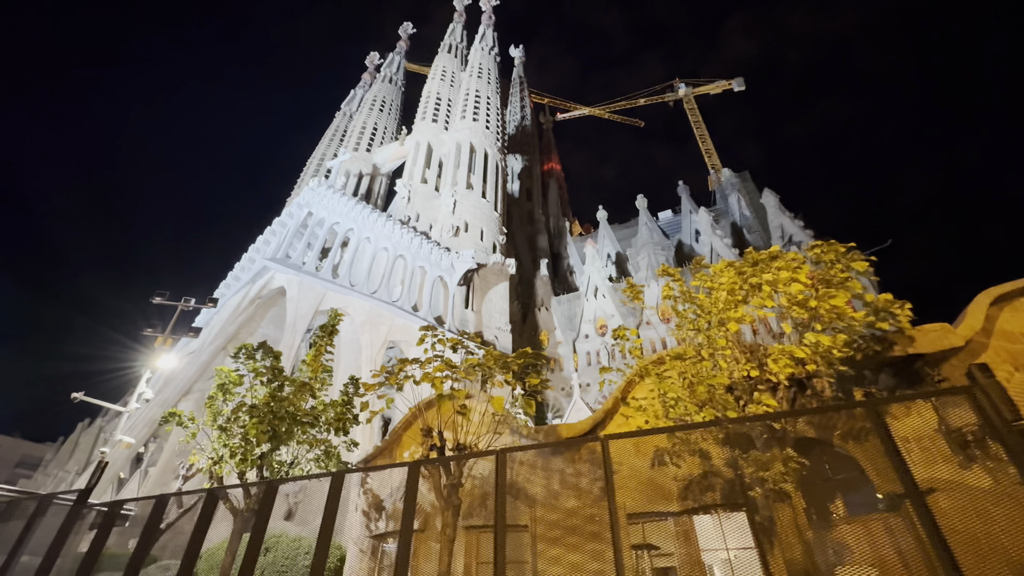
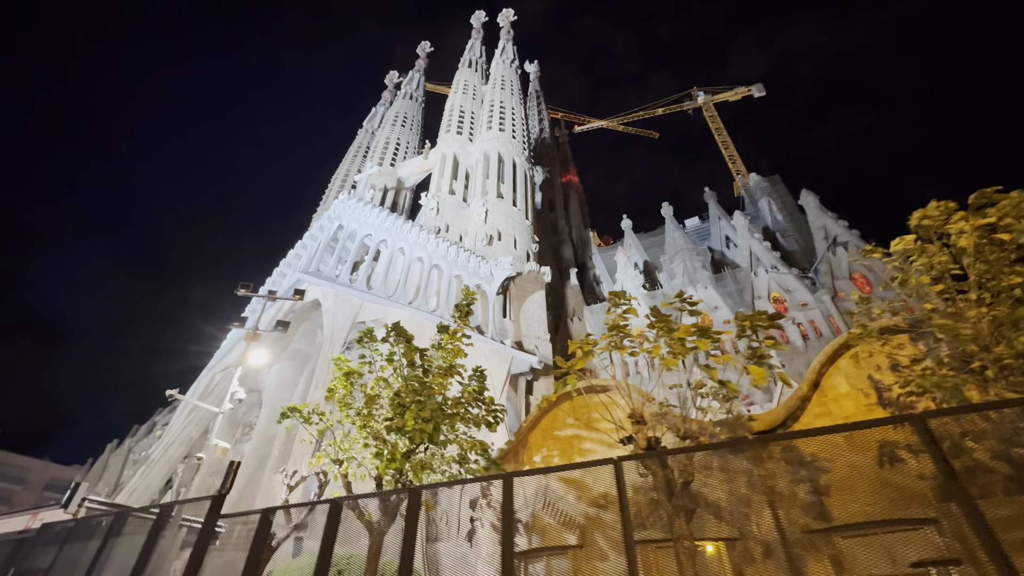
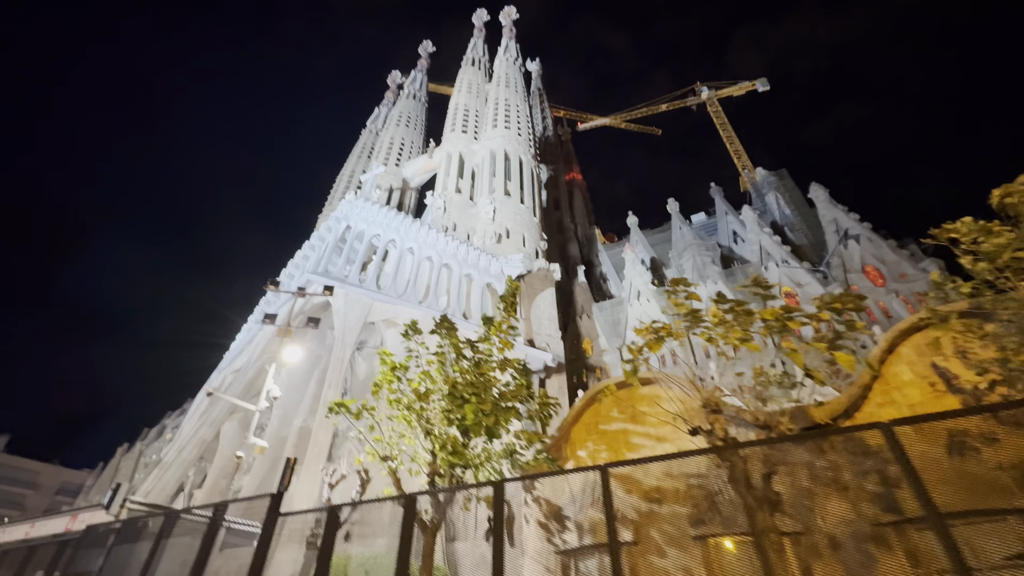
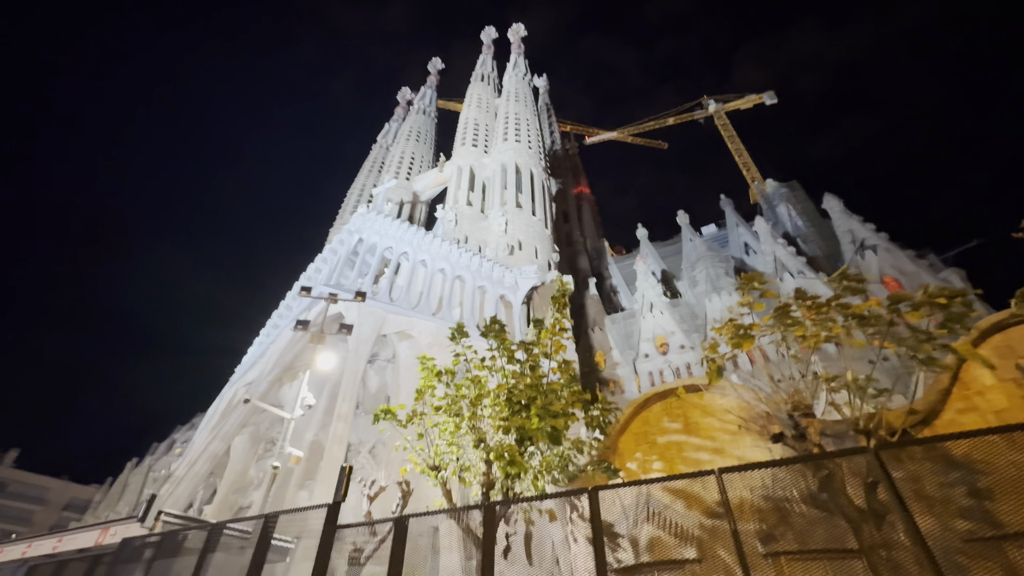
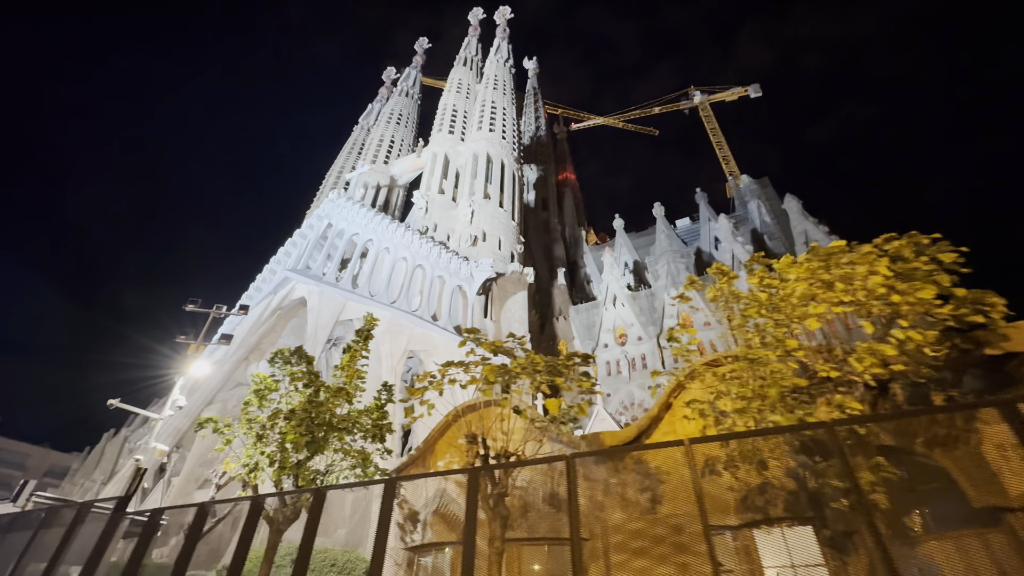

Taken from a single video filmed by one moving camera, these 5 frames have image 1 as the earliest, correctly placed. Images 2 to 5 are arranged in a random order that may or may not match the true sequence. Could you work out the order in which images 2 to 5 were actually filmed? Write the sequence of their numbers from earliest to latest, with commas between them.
5, 2, 3, 4
